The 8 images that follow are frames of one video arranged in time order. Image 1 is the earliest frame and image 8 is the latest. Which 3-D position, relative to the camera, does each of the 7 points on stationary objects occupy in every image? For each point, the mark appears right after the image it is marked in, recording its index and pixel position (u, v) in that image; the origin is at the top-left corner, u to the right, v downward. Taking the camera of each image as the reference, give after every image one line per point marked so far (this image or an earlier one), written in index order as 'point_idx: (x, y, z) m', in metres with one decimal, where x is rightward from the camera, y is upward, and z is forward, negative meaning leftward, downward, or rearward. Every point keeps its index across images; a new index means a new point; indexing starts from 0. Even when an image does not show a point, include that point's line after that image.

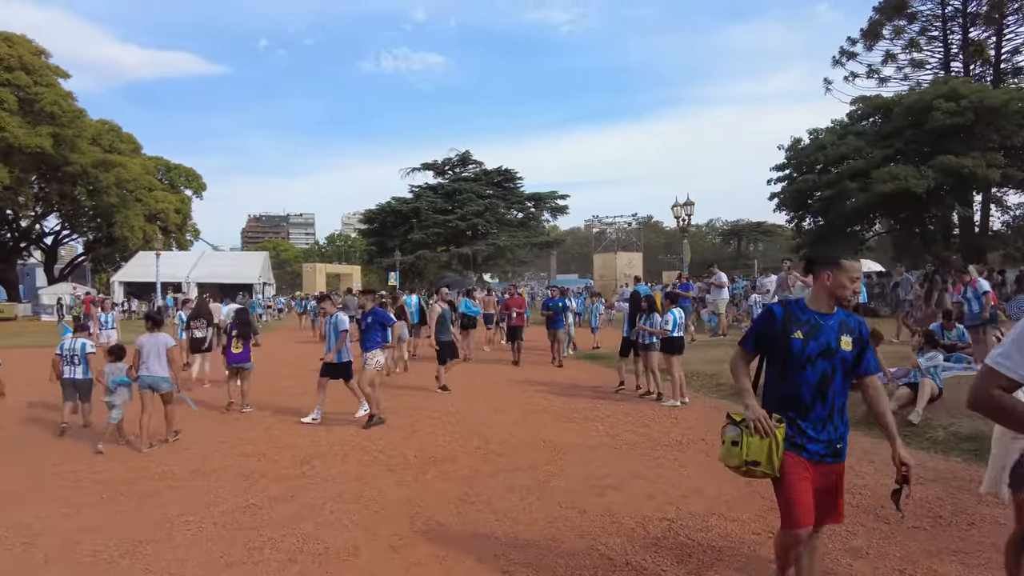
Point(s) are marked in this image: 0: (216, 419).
0: (-3.9, -1.8, +8.8) m
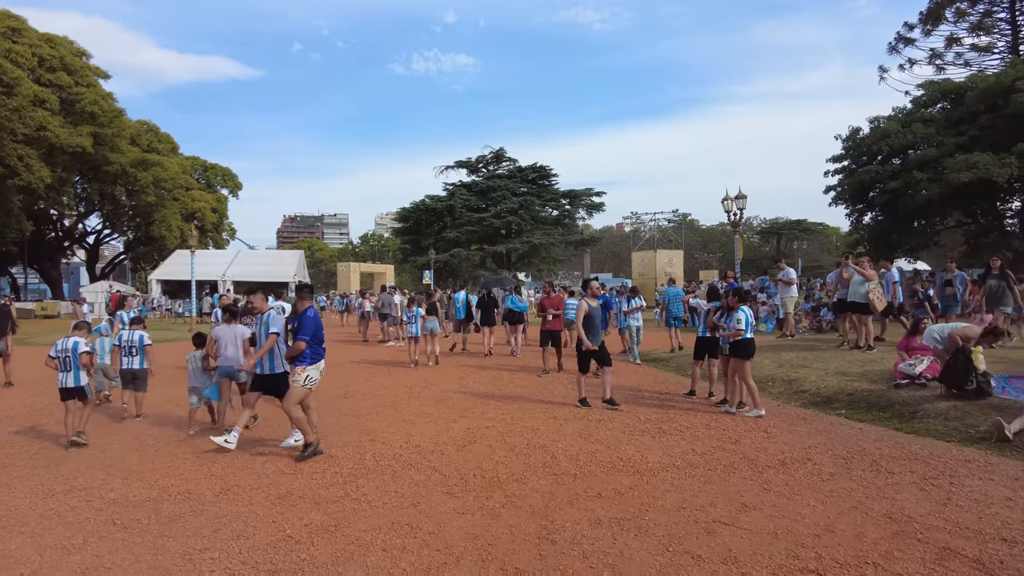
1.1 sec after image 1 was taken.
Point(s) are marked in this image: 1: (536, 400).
0: (-3.1, -1.7, +8.0) m
1: (+0.3, -1.6, +9.5) m
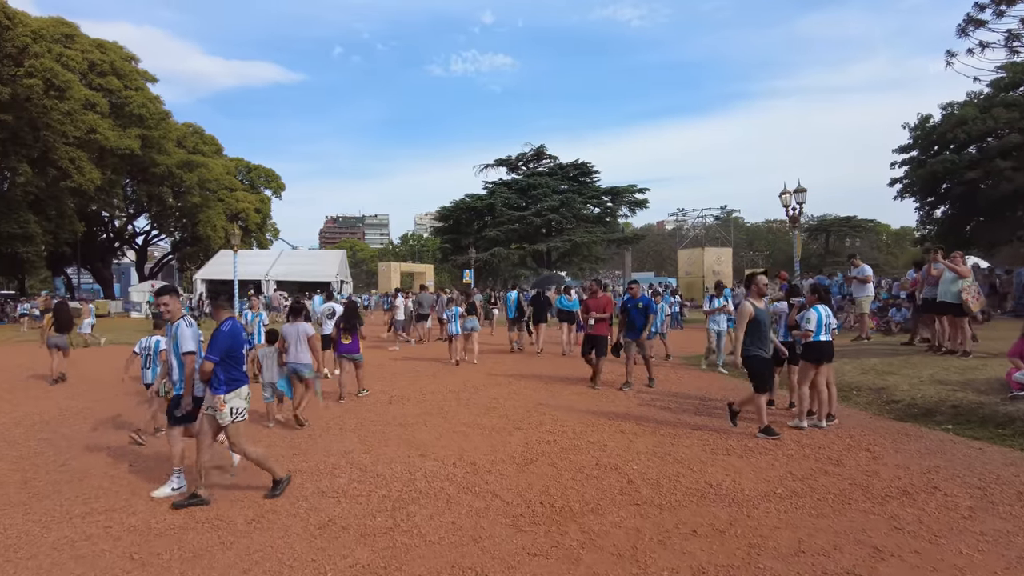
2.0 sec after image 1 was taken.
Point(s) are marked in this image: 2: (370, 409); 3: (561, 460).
0: (-2.5, -1.7, +7.3) m
1: (+1.1, -1.6, +8.7) m
2: (-1.9, -1.7, +9.1) m
3: (+0.5, -1.6, +6.2) m
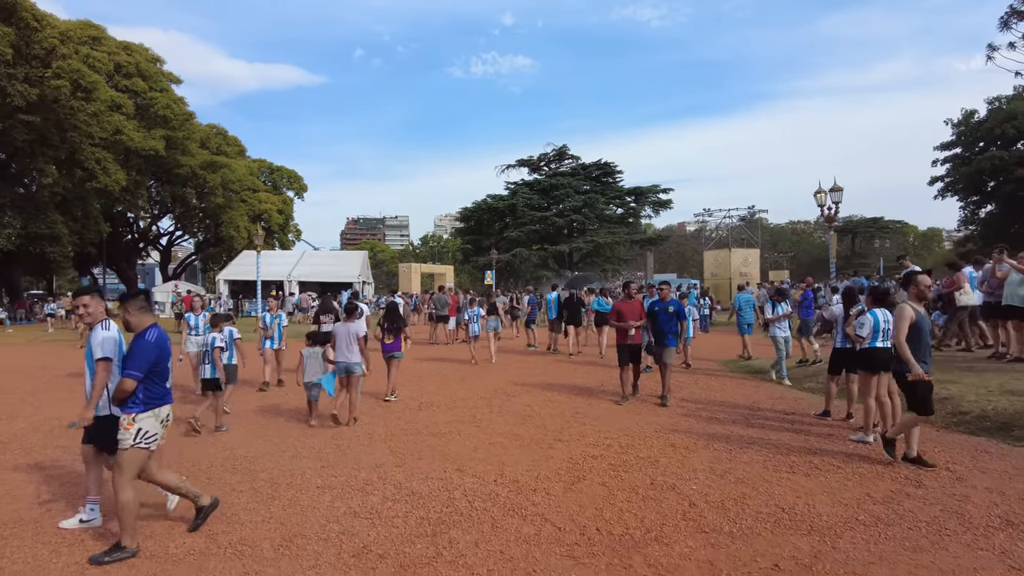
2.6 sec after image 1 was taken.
0: (-2.0, -1.7, +6.9) m
1: (+1.6, -1.6, +8.2) m
2: (-1.5, -1.7, +8.7) m
3: (+0.8, -1.6, +5.7) m
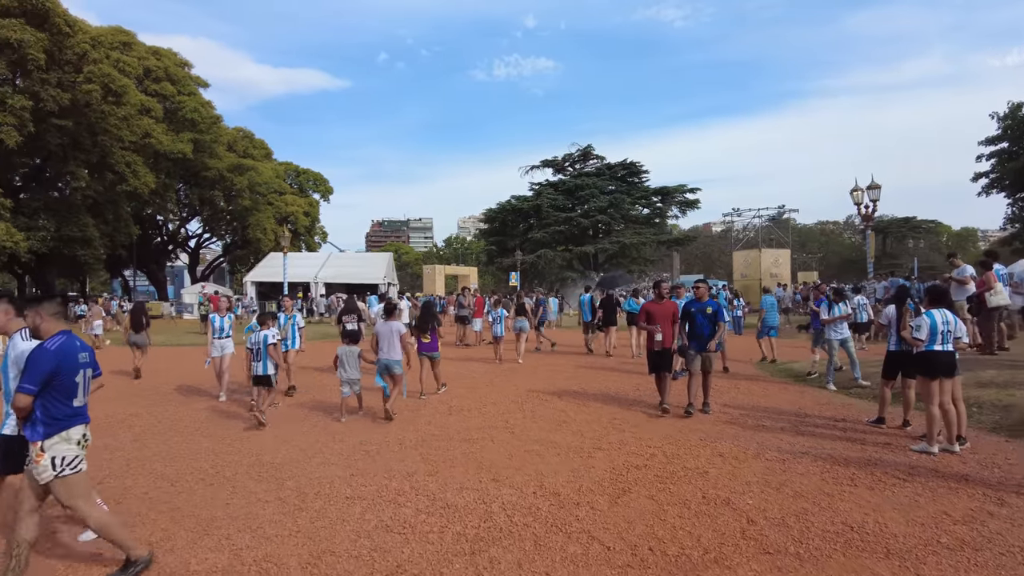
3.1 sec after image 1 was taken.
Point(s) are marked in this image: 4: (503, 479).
0: (-1.7, -1.7, +6.6) m
1: (+2.0, -1.6, +7.8) m
2: (-1.0, -1.7, +8.4) m
3: (+1.2, -1.6, +5.3) m
4: (-0.1, -1.6, +5.6) m
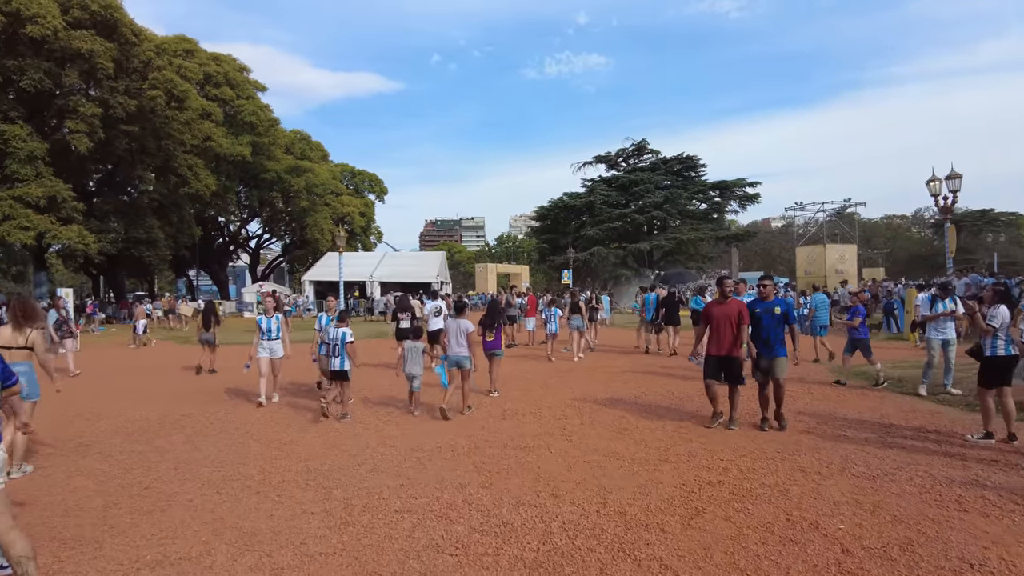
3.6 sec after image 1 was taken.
0: (-1.1, -1.7, +6.3) m
1: (+2.6, -1.6, +7.2) m
2: (-0.3, -1.7, +8.0) m
3: (+1.6, -1.6, +4.8) m
4: (+0.4, -1.6, +5.2) m
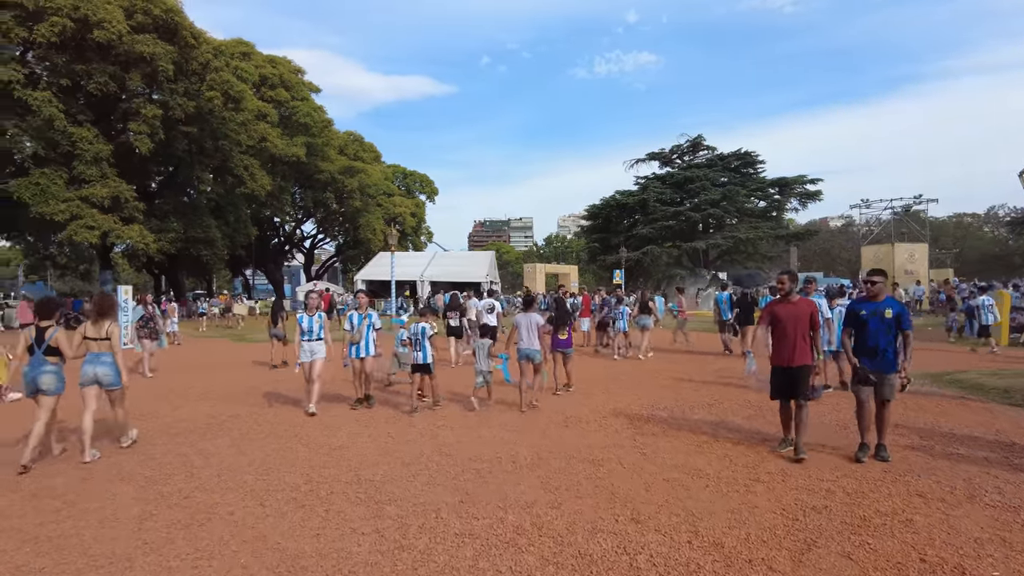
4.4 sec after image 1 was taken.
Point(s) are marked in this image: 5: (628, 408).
0: (-0.5, -1.6, +5.8) m
1: (+3.2, -1.6, +6.3) m
2: (+0.4, -1.6, +7.4) m
3: (+2.1, -1.6, +4.0) m
4: (+0.9, -1.6, +4.5) m
5: (+1.5, -1.6, +8.7) m
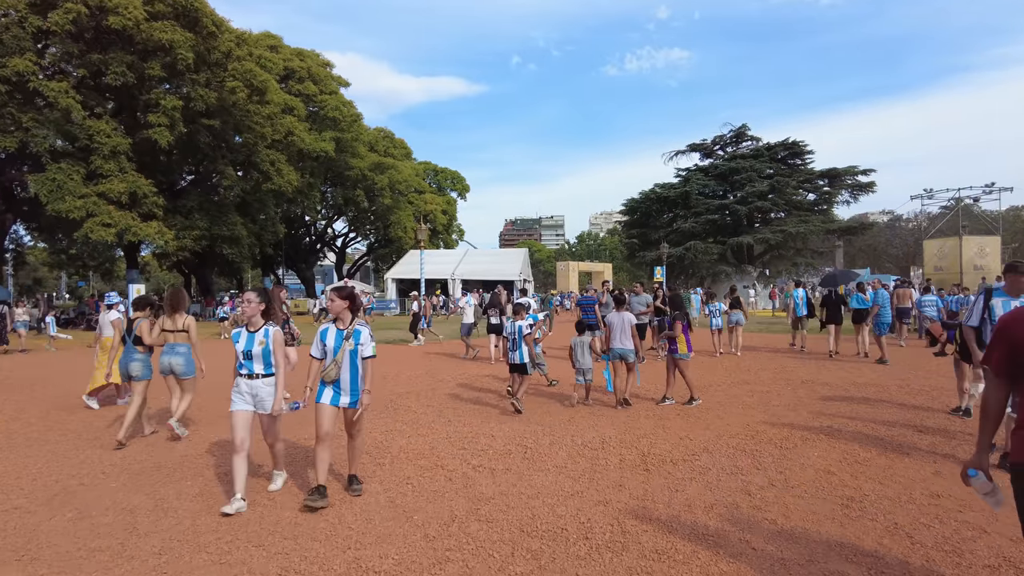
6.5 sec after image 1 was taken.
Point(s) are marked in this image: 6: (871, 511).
0: (-0.1, -1.6, +3.8) m
1: (+3.7, -1.5, +4.2) m
2: (+0.9, -1.6, +5.4) m
3: (+2.4, -1.5, +1.9) m
4: (+1.3, -1.5, +2.5) m
5: (+2.1, -1.5, +6.7) m
6: (+2.5, -1.5, +4.7) m
